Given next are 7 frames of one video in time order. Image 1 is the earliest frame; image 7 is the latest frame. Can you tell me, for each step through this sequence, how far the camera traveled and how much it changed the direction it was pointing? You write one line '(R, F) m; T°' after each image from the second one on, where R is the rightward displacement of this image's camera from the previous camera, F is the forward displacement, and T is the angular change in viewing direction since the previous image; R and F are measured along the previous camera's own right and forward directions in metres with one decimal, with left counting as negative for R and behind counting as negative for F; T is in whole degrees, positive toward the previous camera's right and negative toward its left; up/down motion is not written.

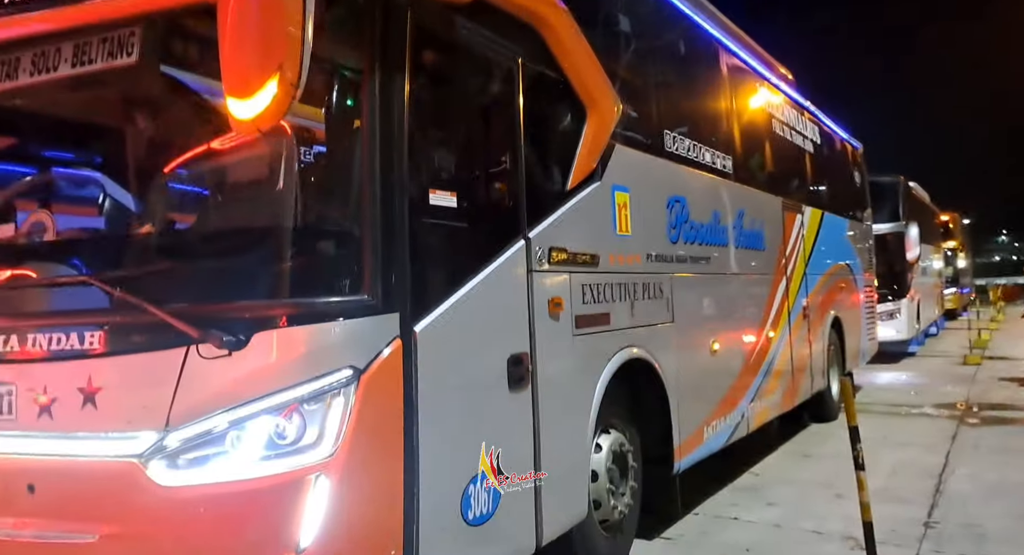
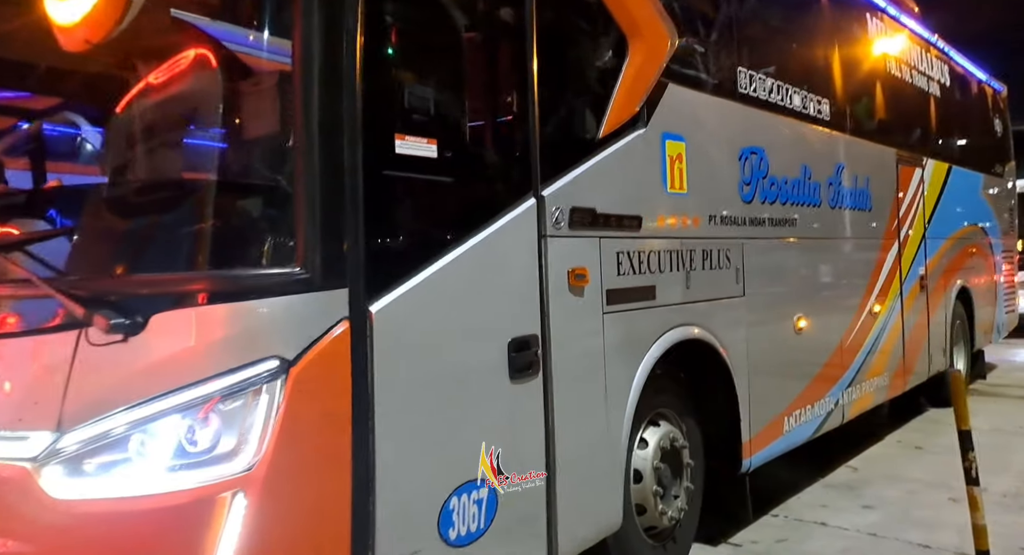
(+0.3, +0.5) m; -8°
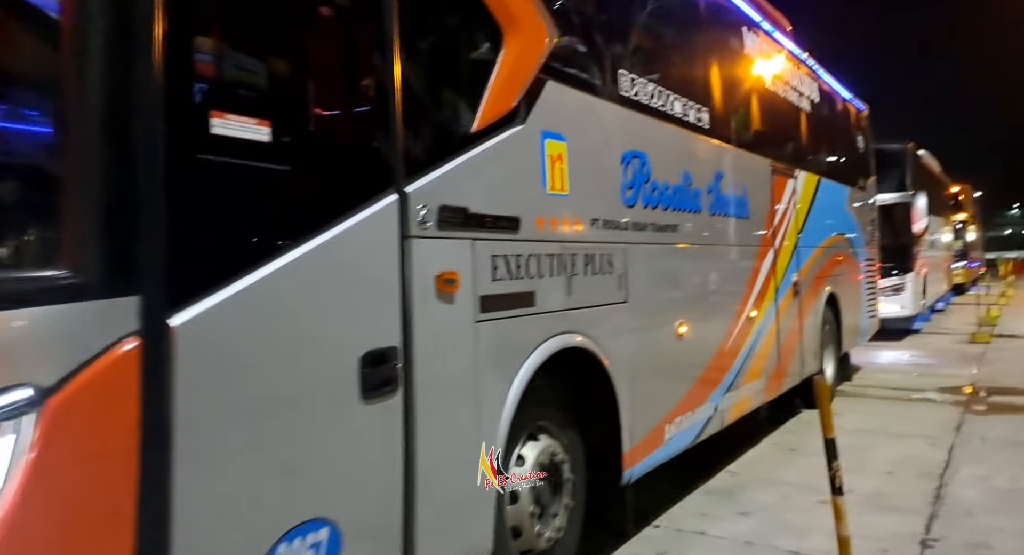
(+0.1, +0.2) m; +8°
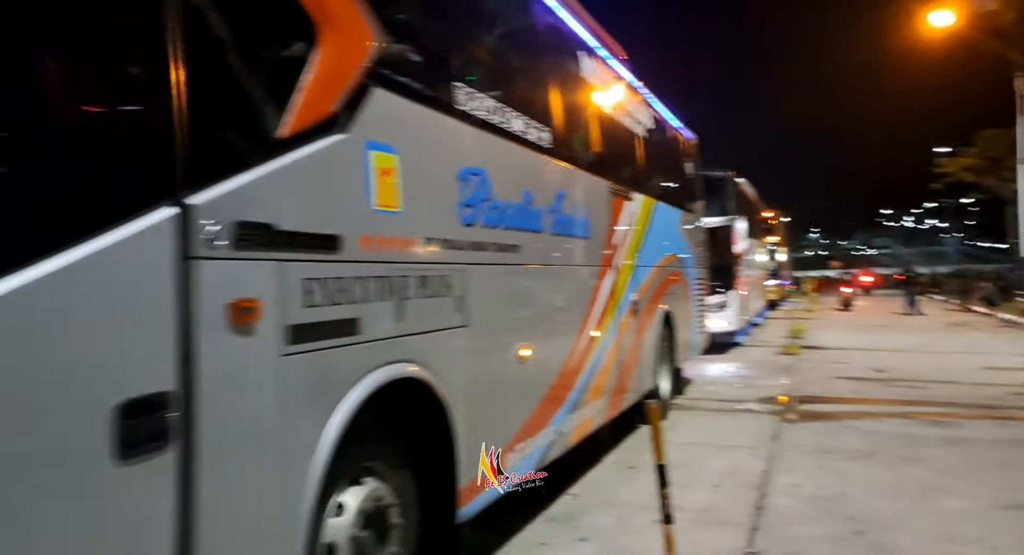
(+0.1, +0.3) m; +11°
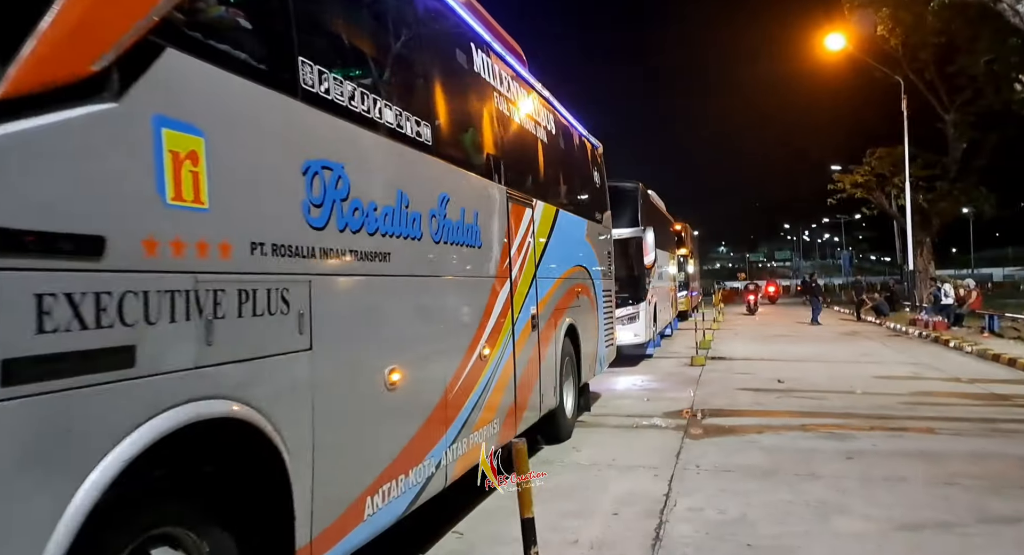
(+0.3, +0.6) m; +6°
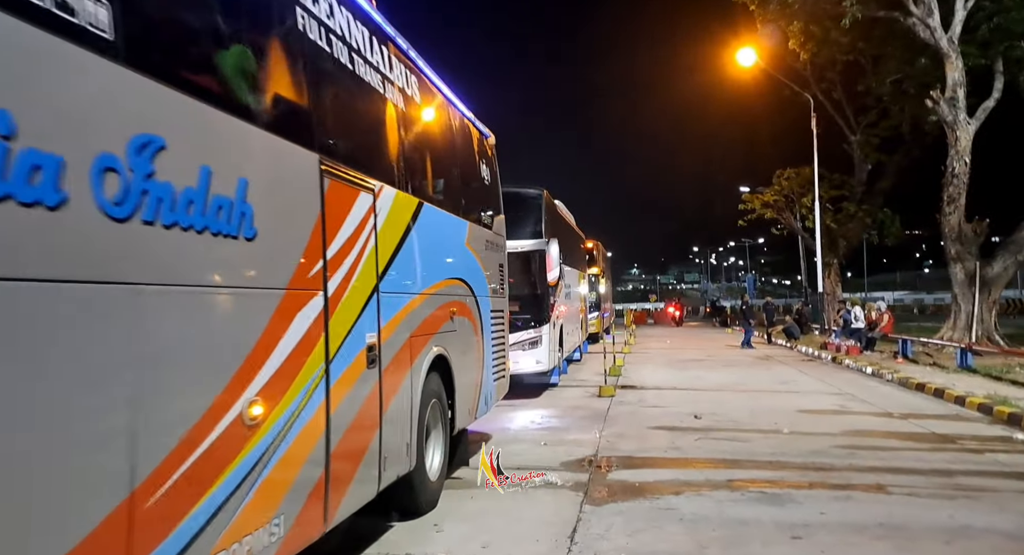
(+0.6, +2.1) m; +7°
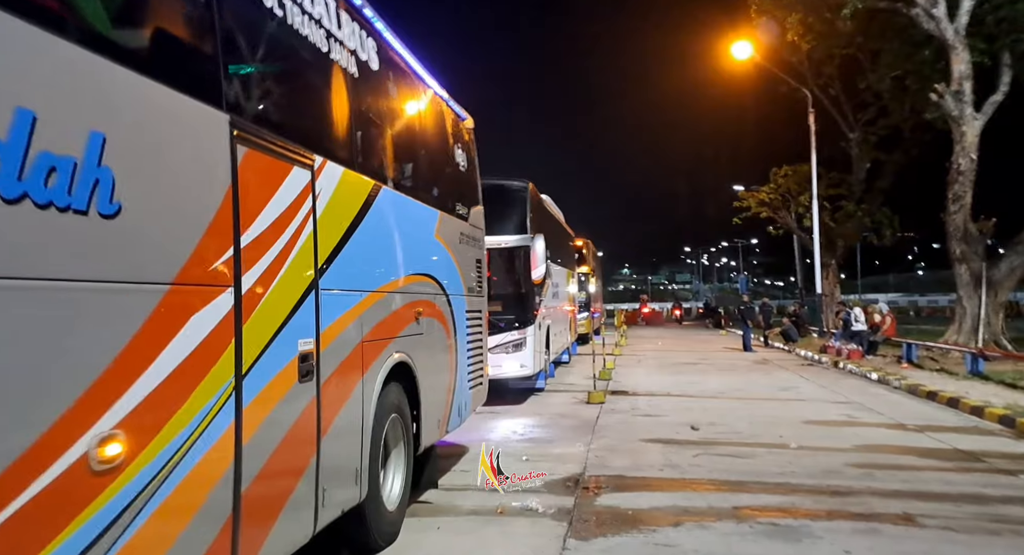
(+0.1, +0.9) m; +1°
